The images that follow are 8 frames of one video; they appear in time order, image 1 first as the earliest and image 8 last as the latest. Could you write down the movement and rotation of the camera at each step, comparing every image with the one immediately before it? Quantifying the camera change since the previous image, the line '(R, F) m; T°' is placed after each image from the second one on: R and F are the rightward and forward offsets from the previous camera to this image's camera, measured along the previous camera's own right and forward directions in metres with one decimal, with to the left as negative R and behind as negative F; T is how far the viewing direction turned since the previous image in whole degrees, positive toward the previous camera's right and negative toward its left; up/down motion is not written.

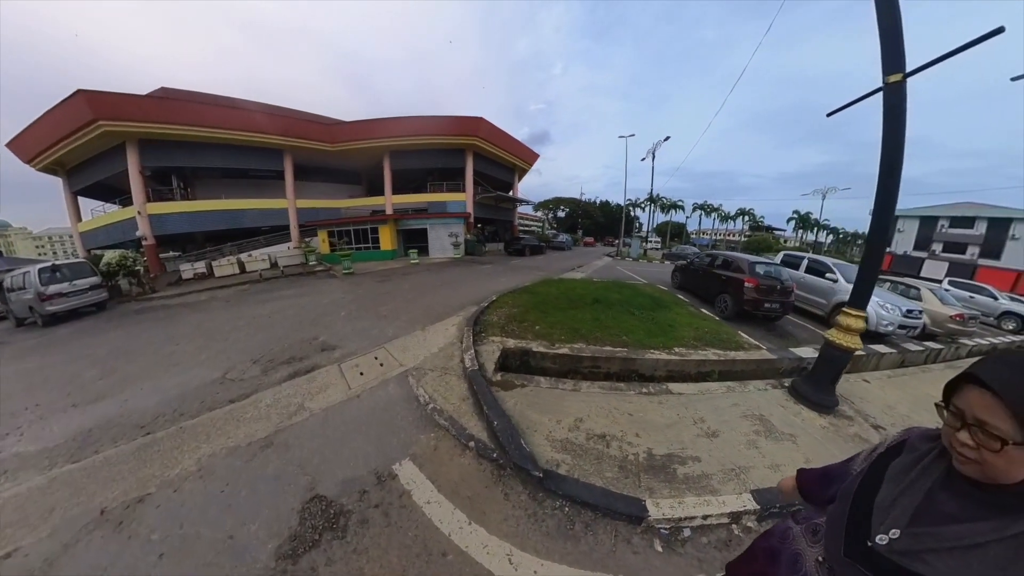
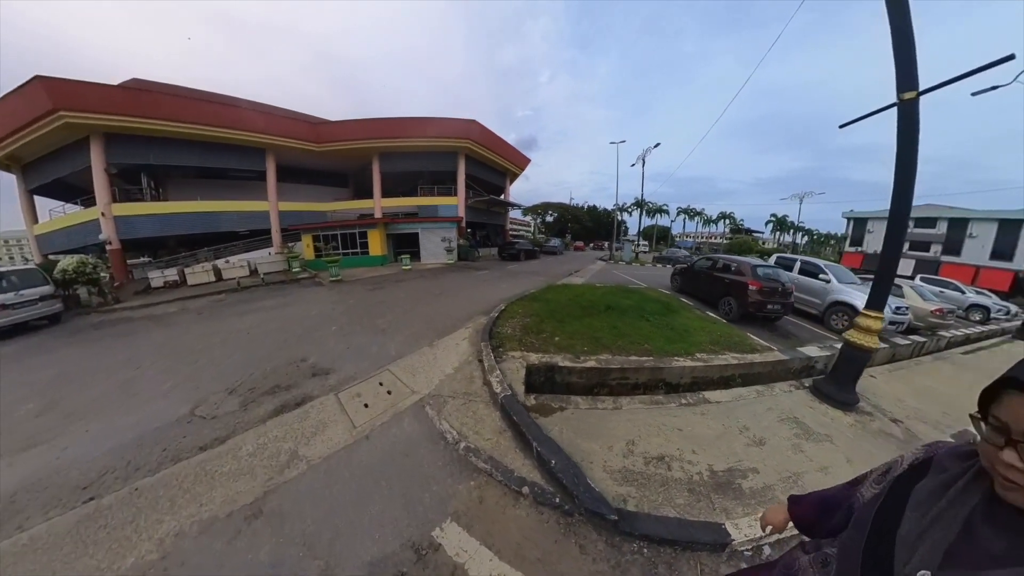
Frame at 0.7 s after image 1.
(-0.6, +0.4) m; +3°
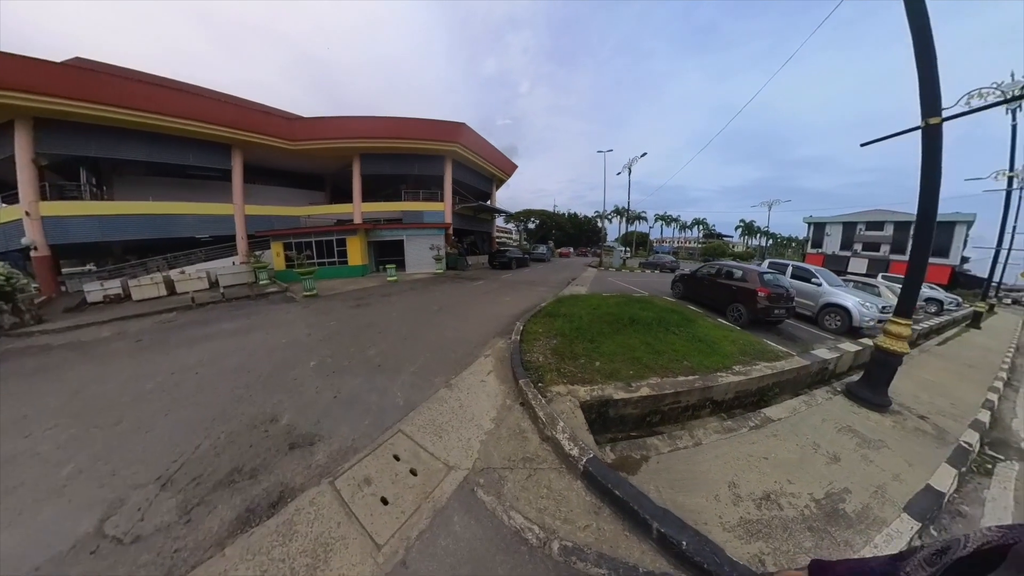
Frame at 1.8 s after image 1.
(-0.9, +0.7) m; +5°
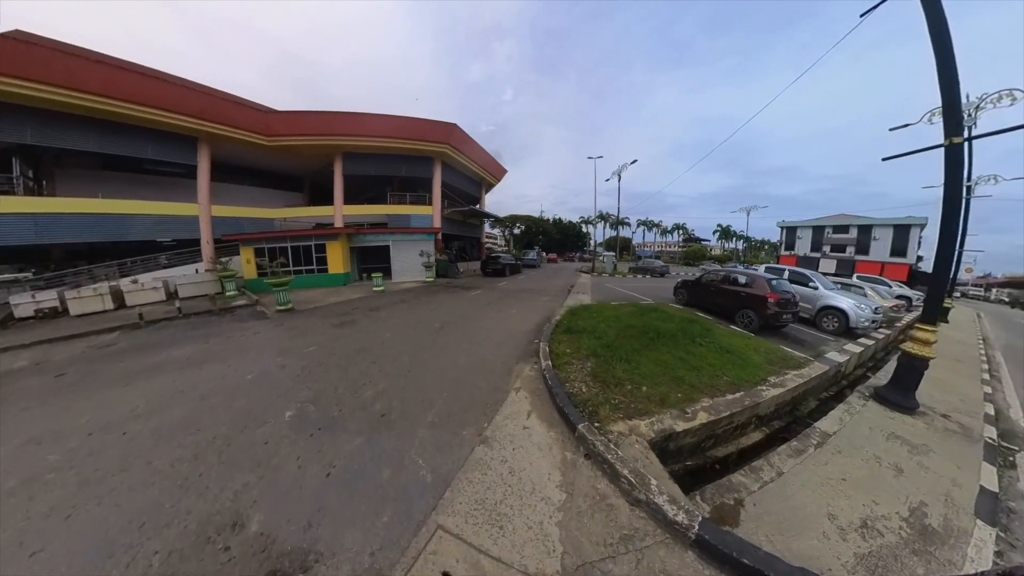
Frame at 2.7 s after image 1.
(-0.8, +0.7) m; +5°
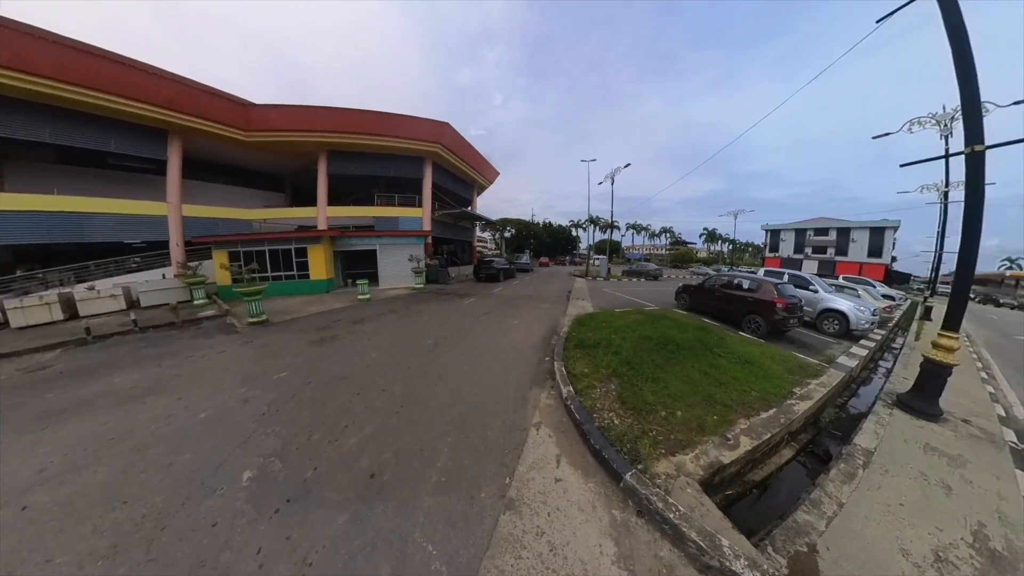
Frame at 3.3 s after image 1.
(-0.4, +0.6) m; +3°
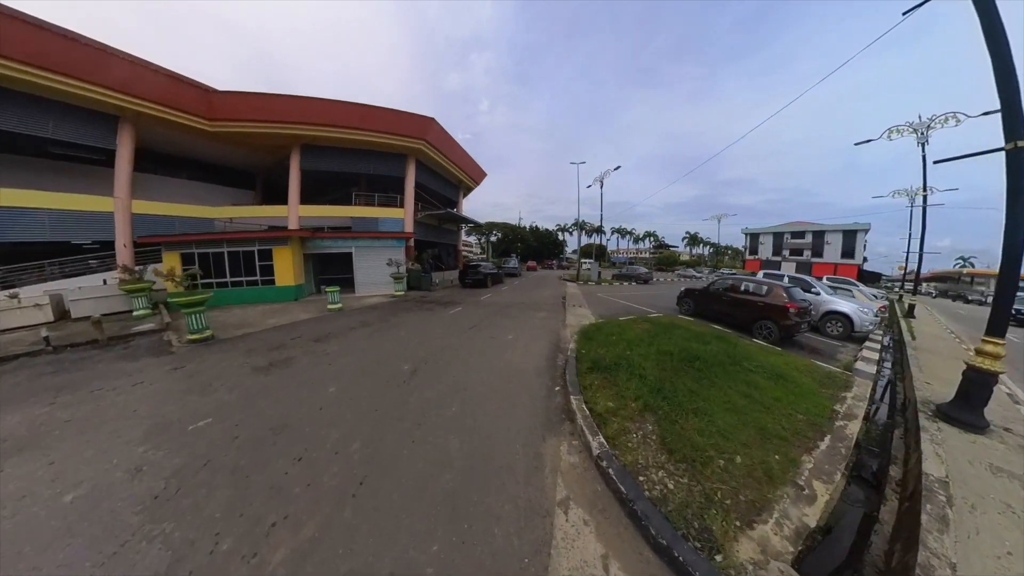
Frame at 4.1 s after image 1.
(-0.3, +1.0) m; +4°
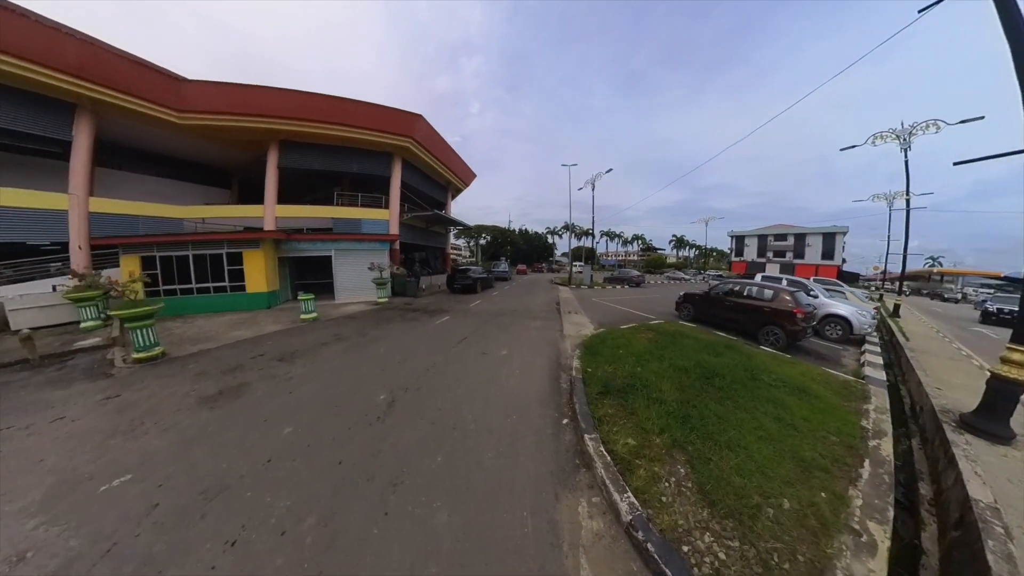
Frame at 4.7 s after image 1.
(-0.1, +0.6) m; +3°
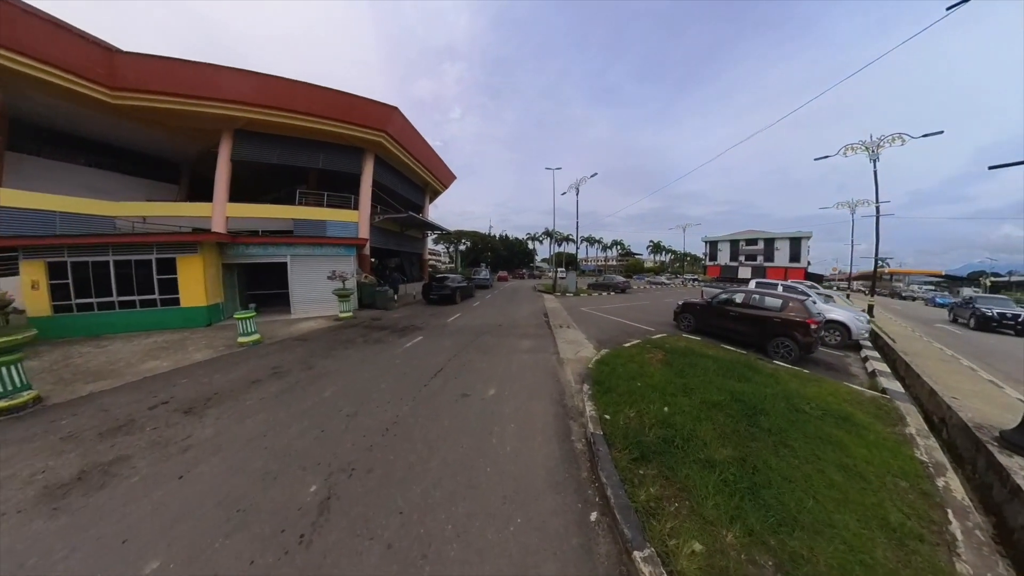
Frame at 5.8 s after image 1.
(-0.2, +1.1) m; +5°
